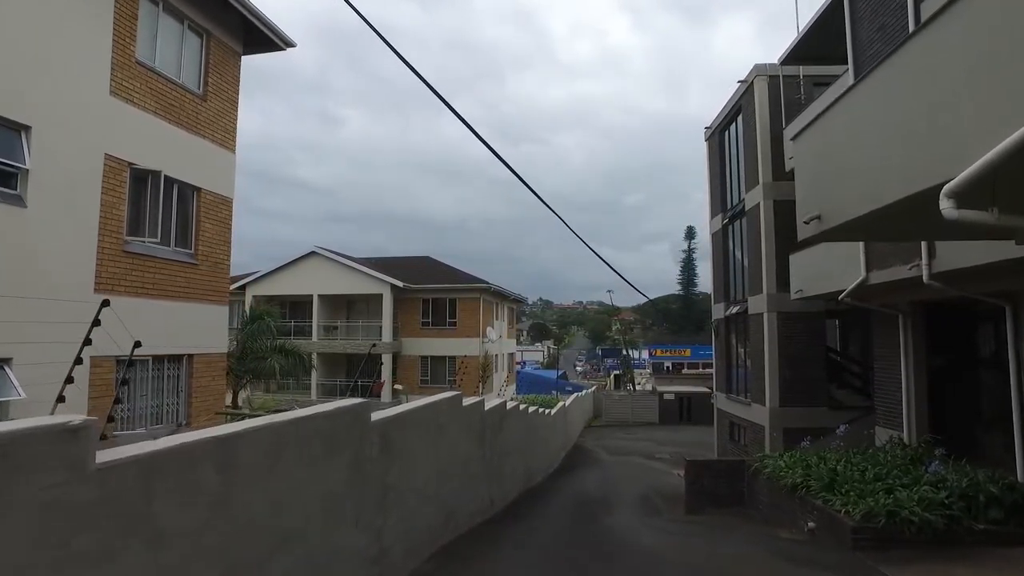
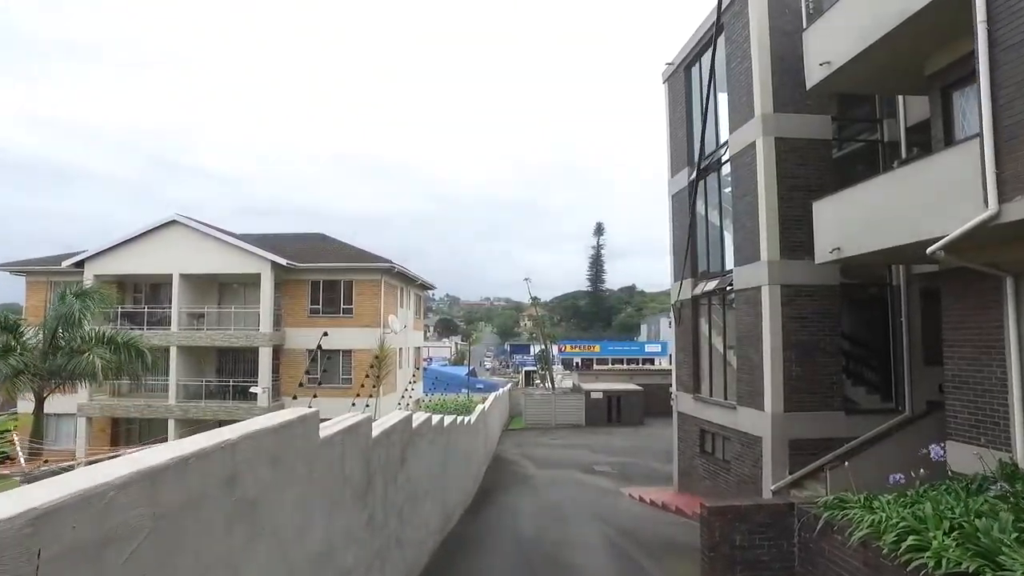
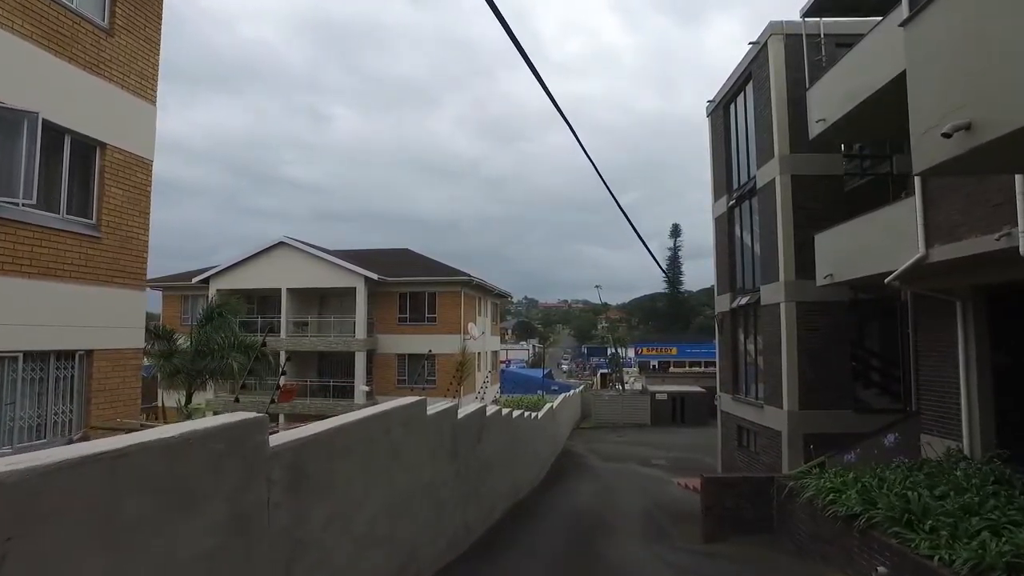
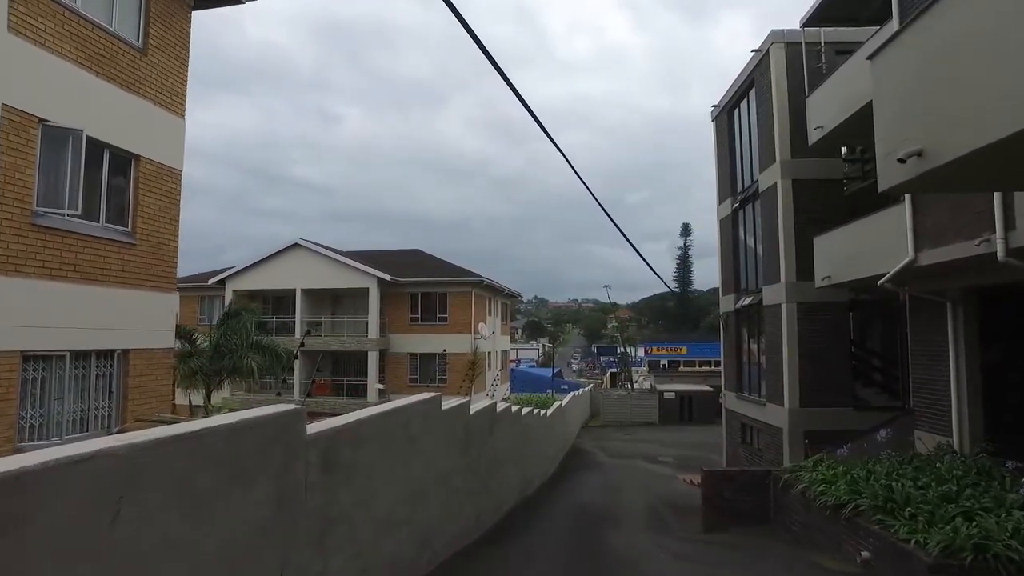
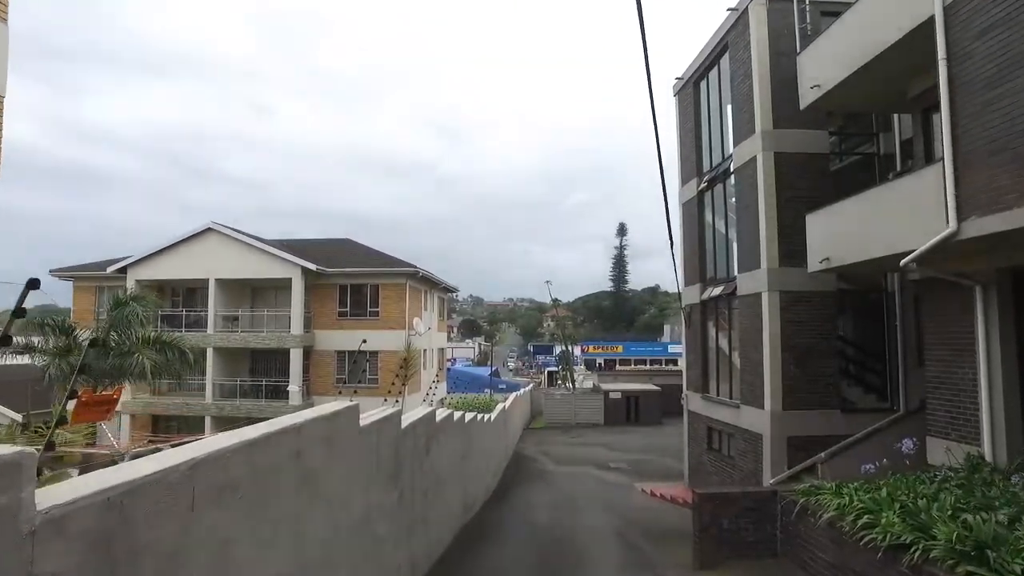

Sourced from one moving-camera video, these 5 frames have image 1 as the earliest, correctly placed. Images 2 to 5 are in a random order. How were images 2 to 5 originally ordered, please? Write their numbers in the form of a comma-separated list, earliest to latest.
4, 3, 5, 2
